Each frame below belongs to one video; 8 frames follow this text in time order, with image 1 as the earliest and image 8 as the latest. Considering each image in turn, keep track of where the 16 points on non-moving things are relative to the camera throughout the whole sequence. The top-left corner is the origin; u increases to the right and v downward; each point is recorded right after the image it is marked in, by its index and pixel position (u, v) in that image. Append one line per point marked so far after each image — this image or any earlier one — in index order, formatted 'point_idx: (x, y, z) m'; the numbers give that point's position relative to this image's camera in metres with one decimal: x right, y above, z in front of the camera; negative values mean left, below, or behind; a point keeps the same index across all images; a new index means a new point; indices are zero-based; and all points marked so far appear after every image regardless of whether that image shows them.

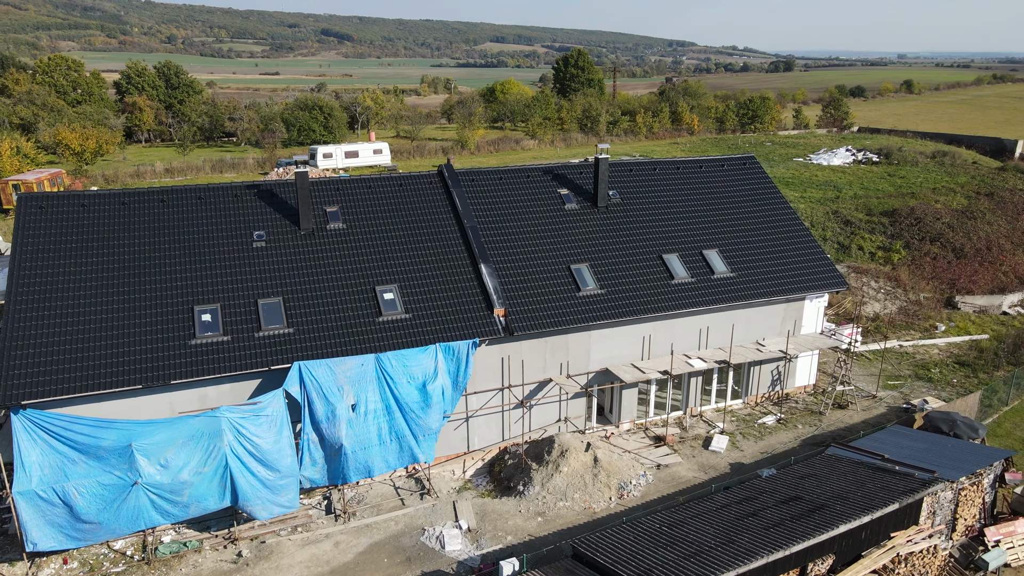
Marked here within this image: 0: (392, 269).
0: (-2.8, +0.4, +18.0) m
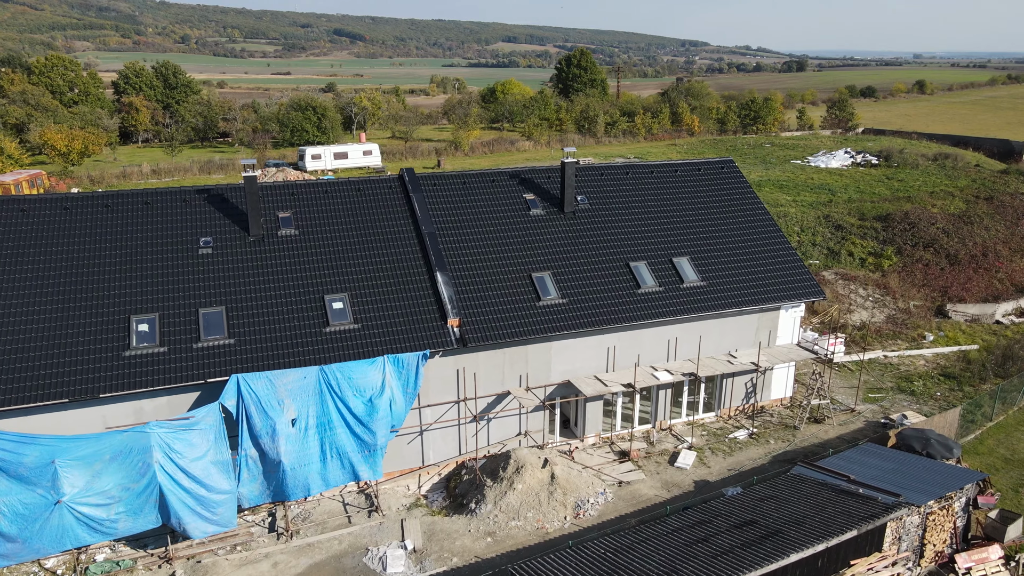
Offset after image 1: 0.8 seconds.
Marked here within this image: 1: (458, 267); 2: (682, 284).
0: (-3.8, +0.2, +17.4) m
1: (-1.3, +0.5, +18.4) m
2: (+4.4, +0.1, +19.8) m
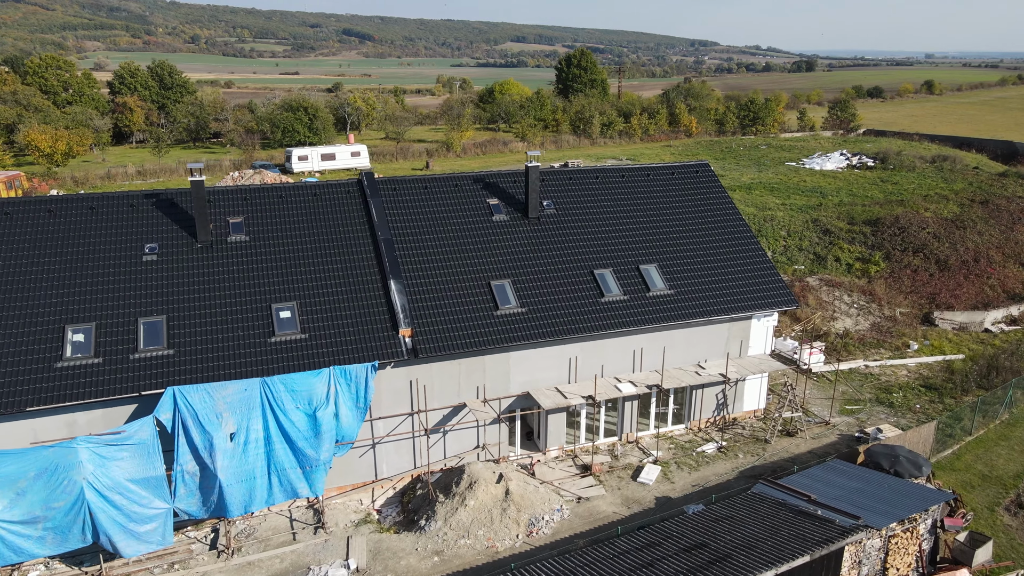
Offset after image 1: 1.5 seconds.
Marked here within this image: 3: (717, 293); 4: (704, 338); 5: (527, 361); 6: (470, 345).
0: (-4.8, 0.0, +16.9) m
1: (-2.3, +0.3, +17.8) m
2: (+3.4, -0.1, +19.1) m
3: (+5.2, -0.1, +19.6) m
4: (+4.9, -1.3, +19.5) m
5: (+0.4, -1.7, +17.9) m
6: (-0.9, -1.3, +16.9) m
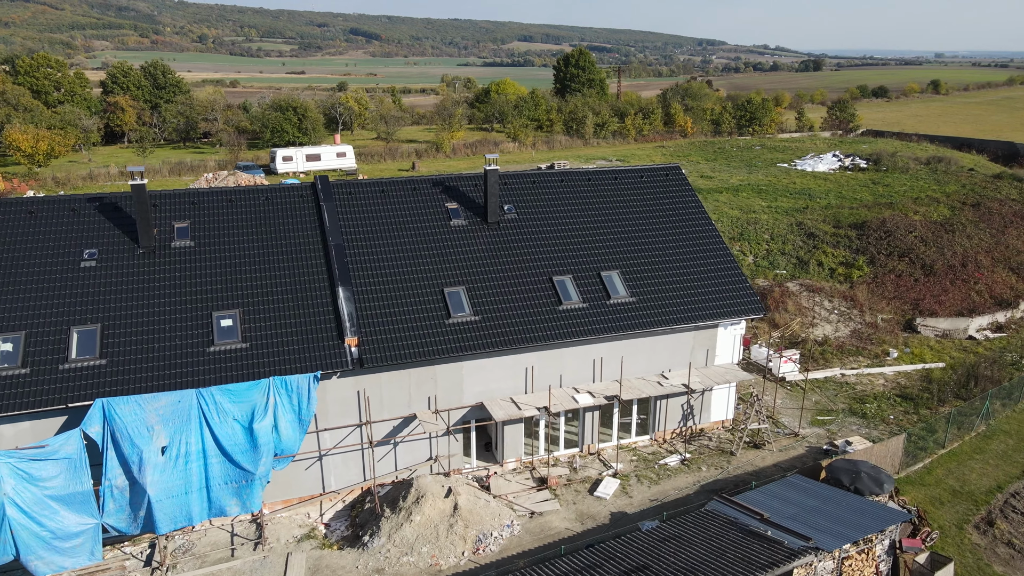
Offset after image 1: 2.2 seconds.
0: (-5.9, -0.1, +16.4) m
1: (-3.3, +0.1, +17.3) m
2: (+2.4, -0.3, +18.6) m
3: (+4.2, -0.3, +19.0) m
4: (+3.8, -1.4, +19.0) m
5: (-0.7, -1.9, +17.3) m
6: (-2.0, -1.4, +16.4) m
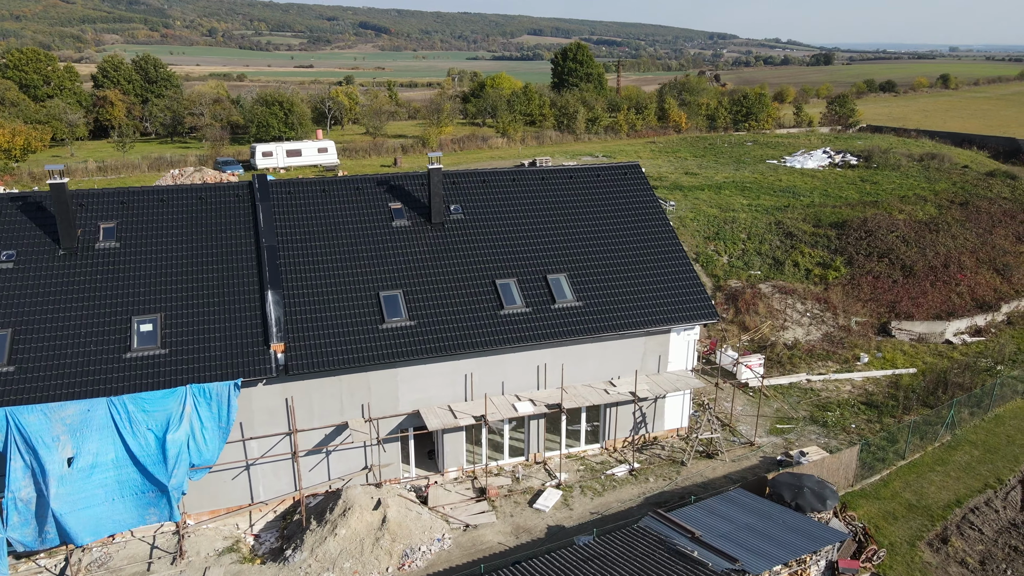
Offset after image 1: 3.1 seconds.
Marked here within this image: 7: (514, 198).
0: (-7.3, -0.2, +15.8) m
1: (-4.7, +0.1, +16.7) m
2: (+1.0, -0.4, +17.9) m
3: (+2.8, -0.4, +18.3) m
4: (+2.5, -1.5, +18.3) m
5: (-2.1, -1.9, +16.7) m
6: (-3.4, -1.5, +15.8) m
7: (+0.1, +2.3, +20.0) m
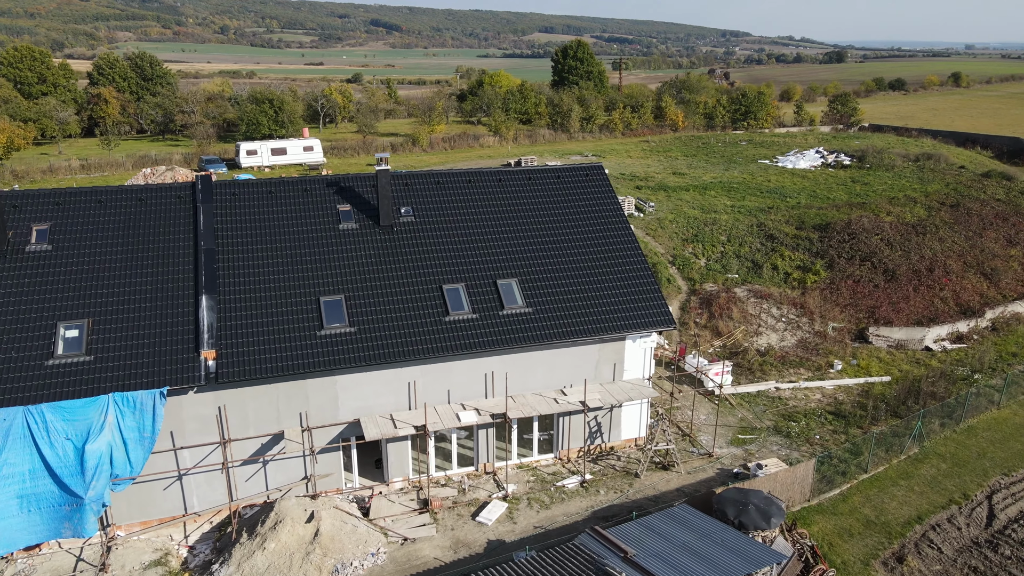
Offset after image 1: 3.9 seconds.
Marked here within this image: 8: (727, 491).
0: (-8.5, -0.3, +15.4) m
1: (-5.9, 0.0, +16.3) m
2: (-0.2, -0.5, +17.4) m
3: (+1.7, -0.5, +17.8) m
4: (+1.3, -1.7, +17.7) m
5: (-3.3, -2.1, +16.2) m
6: (-4.6, -1.6, +15.3) m
7: (-1.1, +2.2, +19.4) m
8: (+4.2, -3.9, +14.9) m
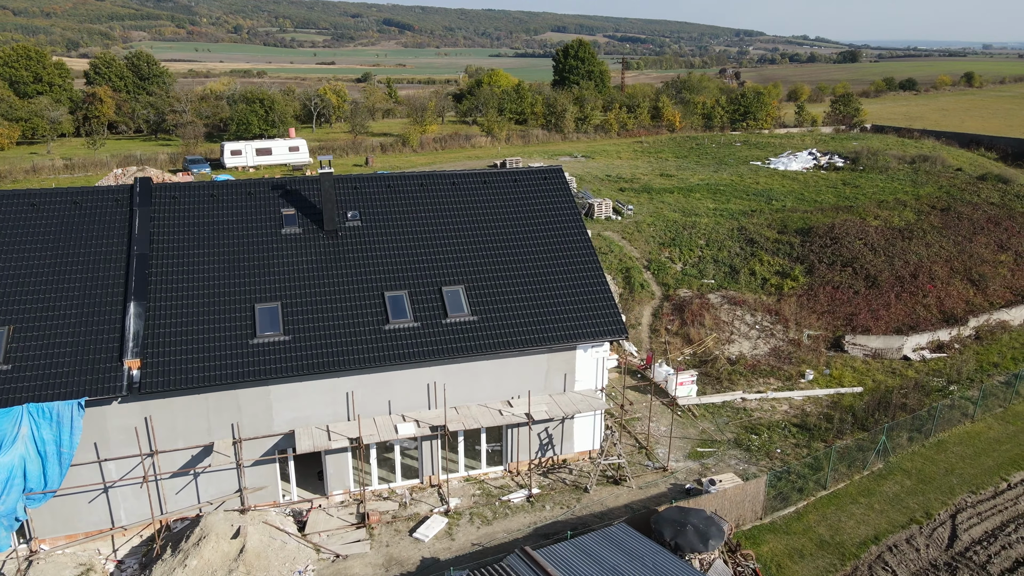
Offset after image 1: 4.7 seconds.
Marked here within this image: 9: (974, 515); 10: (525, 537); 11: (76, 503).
0: (-9.8, -0.4, +14.9) m
1: (-7.2, -0.2, +15.8) m
2: (-1.4, -0.7, +16.8) m
3: (+0.4, -0.7, +17.2) m
4: (+0.1, -1.8, +17.1) m
5: (-4.5, -2.2, +15.7) m
6: (-5.9, -1.8, +14.8) m
7: (-2.3, +2.1, +18.9) m
8: (+2.9, -4.1, +14.2) m
9: (+10.1, -5.0, +16.8) m
10: (+0.3, -5.1, +15.6) m
11: (-8.6, -4.2, +15.1) m
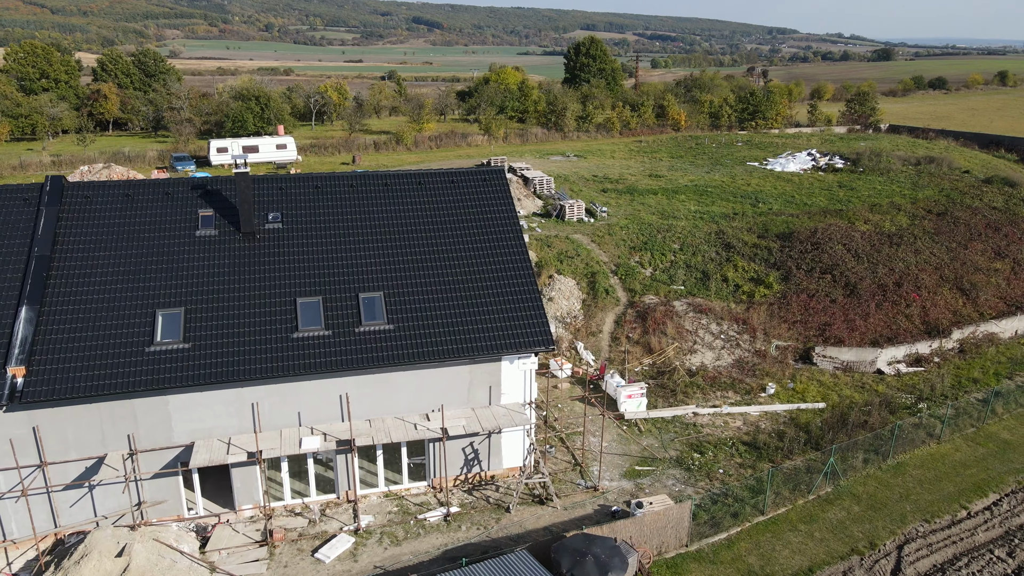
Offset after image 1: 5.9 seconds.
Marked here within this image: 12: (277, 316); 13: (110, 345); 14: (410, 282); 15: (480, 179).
0: (-11.5, -0.4, +14.4) m
1: (-8.9, -0.2, +15.2) m
2: (-3.1, -0.8, +16.0) m
3: (-1.3, -0.9, +16.3) m
4: (-1.7, -2.0, +16.3) m
5: (-6.3, -2.3, +15.0) m
6: (-7.7, -1.9, +14.1) m
7: (-3.9, +1.9, +18.1) m
8: (+1.1, -4.3, +13.3) m
9: (+8.4, -5.3, +15.6) m
10: (-1.5, -5.2, +14.8) m
11: (-10.4, -4.3, +14.5) m
12: (-4.8, -0.6, +15.9) m
13: (-7.7, -1.1, +14.8) m
14: (-2.2, +0.2, +16.9) m
15: (-0.8, +2.8, +19.4) m
